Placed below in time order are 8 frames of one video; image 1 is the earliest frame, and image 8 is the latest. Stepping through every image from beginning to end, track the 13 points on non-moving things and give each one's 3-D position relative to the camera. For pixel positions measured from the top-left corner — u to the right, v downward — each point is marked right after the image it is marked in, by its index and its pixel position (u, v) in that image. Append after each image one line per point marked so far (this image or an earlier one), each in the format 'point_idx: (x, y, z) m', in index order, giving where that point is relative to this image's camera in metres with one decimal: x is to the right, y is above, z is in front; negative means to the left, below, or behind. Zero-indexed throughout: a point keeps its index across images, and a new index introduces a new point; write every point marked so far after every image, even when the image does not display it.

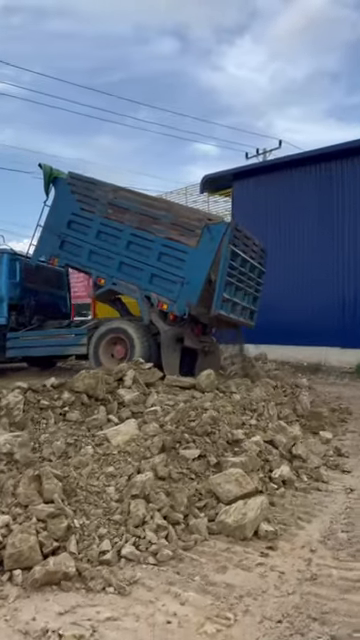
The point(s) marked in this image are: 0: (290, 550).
0: (+0.8, -1.6, +3.6) m
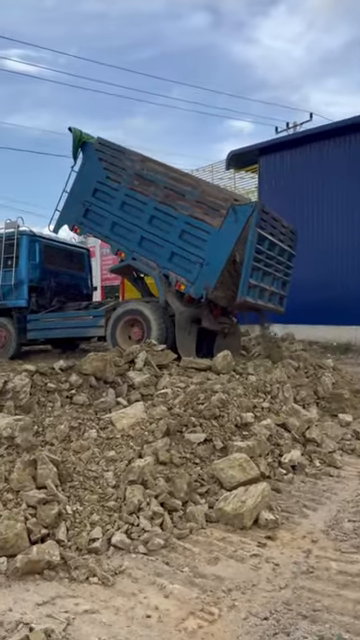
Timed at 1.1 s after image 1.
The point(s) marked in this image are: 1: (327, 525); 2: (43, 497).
0: (+0.7, -1.4, +3.5) m
1: (+1.0, -1.4, +3.6) m
2: (-0.9, -1.2, +3.6) m
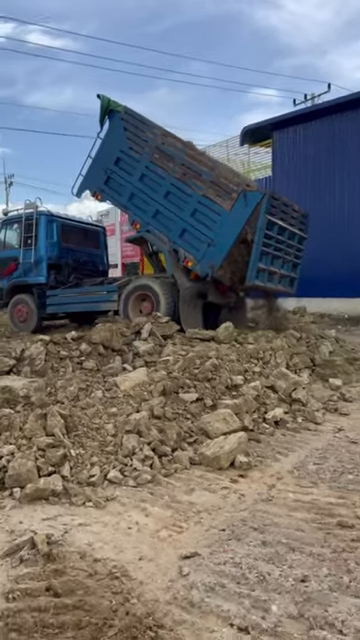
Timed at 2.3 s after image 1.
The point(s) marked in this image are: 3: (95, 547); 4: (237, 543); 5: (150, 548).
0: (+0.6, -1.2, +4.1) m
1: (+0.9, -1.2, +4.2) m
2: (-1.0, -1.0, +4.3) m
3: (-0.5, -1.3, +3.1) m
4: (+0.3, -1.2, +3.0) m
5: (-0.2, -1.3, +3.1) m
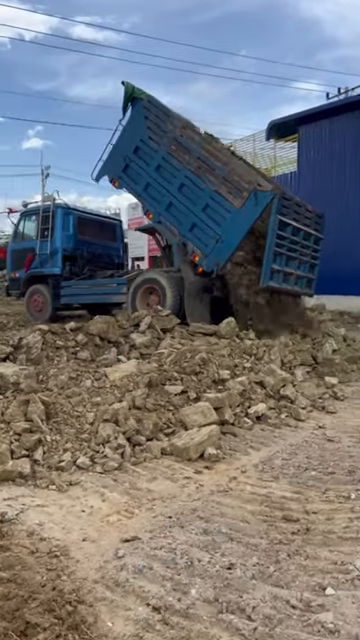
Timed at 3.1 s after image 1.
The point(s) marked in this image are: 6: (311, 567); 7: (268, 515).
0: (+0.3, -1.2, +4.2) m
1: (+0.7, -1.1, +4.3) m
2: (-1.3, -0.9, +4.5) m
3: (-0.8, -1.2, +3.2) m
4: (0.0, -1.2, +3.1) m
5: (-0.5, -1.3, +3.2) m
6: (+0.7, -1.3, +2.8) m
7: (+0.5, -1.2, +3.3) m
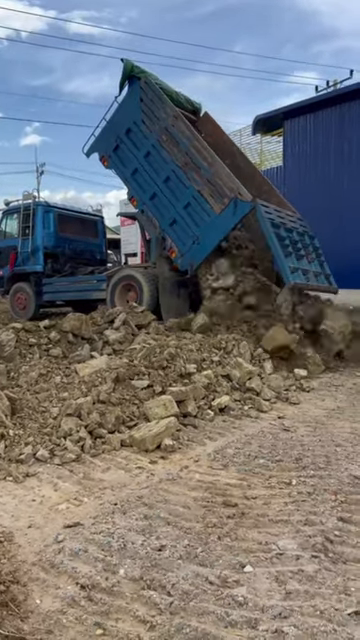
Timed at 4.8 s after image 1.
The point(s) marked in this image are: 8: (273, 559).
0: (0.0, -1.1, +4.3) m
1: (+0.3, -1.1, +4.5) m
2: (-1.6, -0.9, +4.7) m
3: (-1.2, -1.2, +3.4) m
4: (-0.4, -1.2, +3.3) m
5: (-0.9, -1.2, +3.4) m
6: (+0.3, -1.2, +2.9) m
7: (+0.2, -1.2, +3.5) m
8: (+0.5, -1.2, +2.8) m
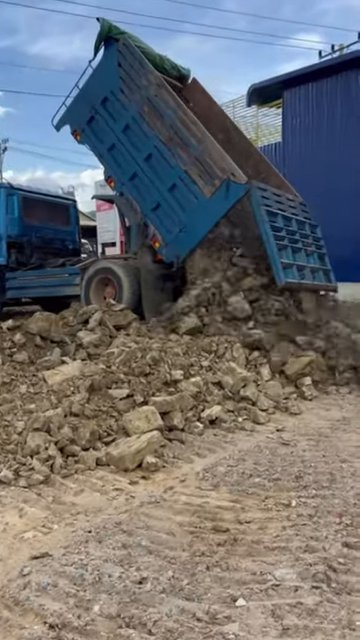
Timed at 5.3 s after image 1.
0: (-0.1, -1.2, +4.0) m
1: (+0.2, -1.2, +4.2) m
2: (-1.7, -1.0, +4.3) m
3: (-1.3, -1.3, +3.1) m
4: (-0.5, -1.2, +2.9) m
5: (-1.0, -1.3, +3.0) m
6: (+0.2, -1.3, +2.6) m
7: (+0.1, -1.2, +3.1) m
8: (+0.4, -1.2, +2.5) m
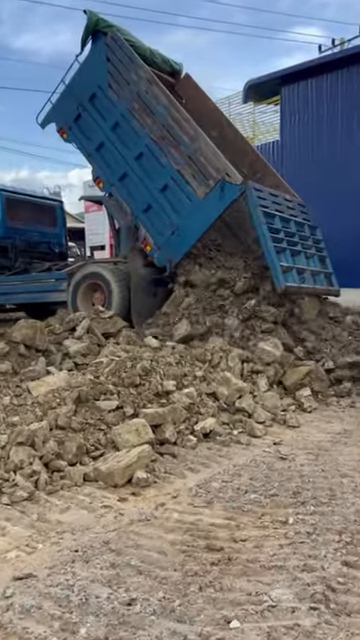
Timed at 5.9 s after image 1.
0: (-0.2, -1.3, +3.9) m
1: (+0.1, -1.3, +4.0) m
2: (-1.8, -1.1, +4.1) m
3: (-1.3, -1.3, +2.9) m
4: (-0.5, -1.3, +2.8) m
5: (-1.0, -1.3, +2.9) m
6: (+0.2, -1.3, +2.5) m
7: (0.0, -1.3, +3.0) m
8: (+0.4, -1.3, +2.3) m
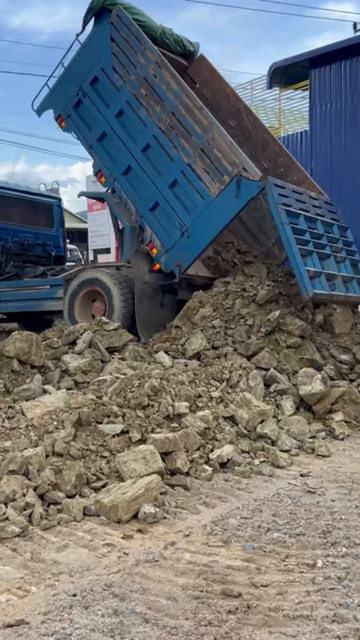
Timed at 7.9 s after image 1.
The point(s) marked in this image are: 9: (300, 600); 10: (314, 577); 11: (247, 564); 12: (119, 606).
0: (-0.1, -1.4, +3.5) m
1: (+0.2, -1.4, +3.7) m
2: (-1.7, -1.2, +3.9) m
3: (-1.3, -1.4, +2.6) m
4: (-0.5, -1.3, +2.5) m
5: (-0.9, -1.4, +2.6) m
6: (+0.2, -1.3, +2.1) m
7: (+0.1, -1.3, +2.7) m
8: (+0.4, -1.3, +2.0) m
9: (+0.5, -1.3, +2.5) m
10: (+0.6, -1.3, +2.7) m
11: (+0.3, -1.3, +2.9) m
12: (-0.3, -1.3, +2.5) m
